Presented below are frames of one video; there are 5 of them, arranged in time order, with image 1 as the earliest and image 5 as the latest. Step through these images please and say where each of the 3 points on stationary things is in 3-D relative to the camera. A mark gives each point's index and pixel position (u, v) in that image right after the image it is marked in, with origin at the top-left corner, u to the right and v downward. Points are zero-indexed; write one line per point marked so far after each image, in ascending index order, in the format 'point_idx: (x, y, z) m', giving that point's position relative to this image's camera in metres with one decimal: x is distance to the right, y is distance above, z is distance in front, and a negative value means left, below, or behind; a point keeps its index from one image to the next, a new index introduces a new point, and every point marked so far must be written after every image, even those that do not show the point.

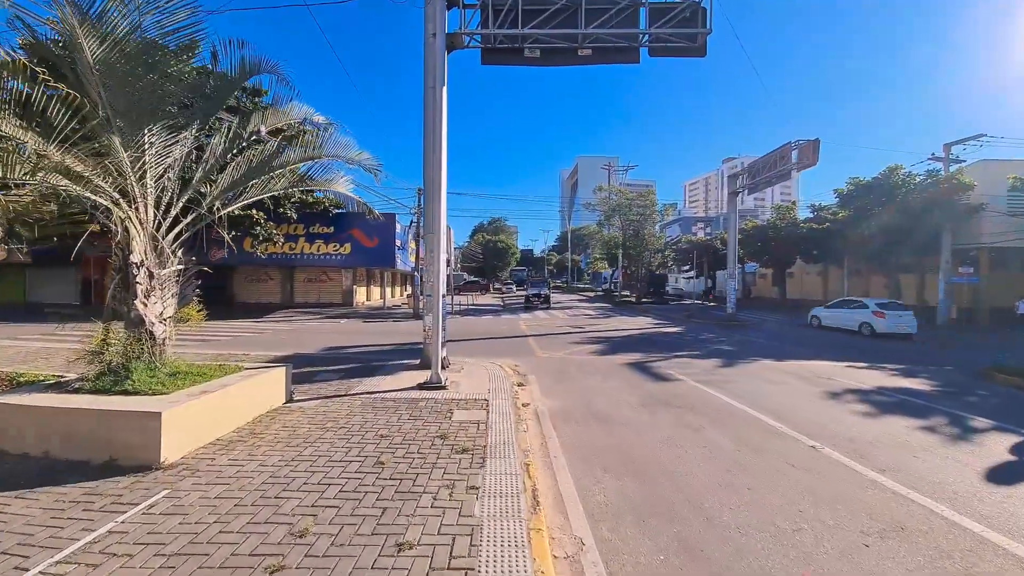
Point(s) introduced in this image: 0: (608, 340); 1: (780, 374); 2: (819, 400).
0: (+3.9, -2.1, +16.7) m
1: (+7.2, -2.3, +11.1) m
2: (+6.4, -2.3, +8.7) m
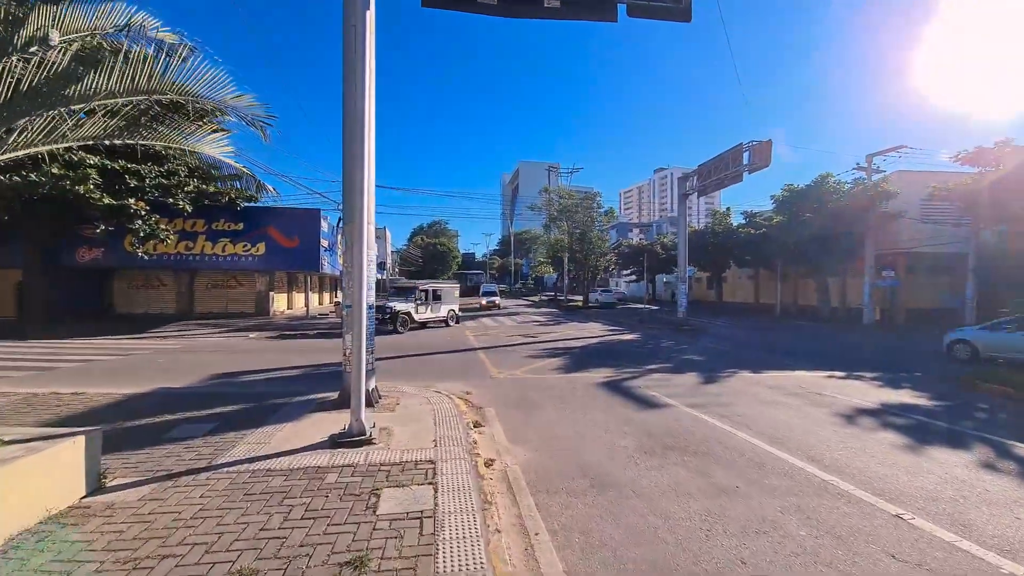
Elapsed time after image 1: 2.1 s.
0: (+2.0, -2.3, +14.8) m
1: (+6.1, -2.4, +9.8) m
2: (+5.6, -2.4, +7.2) m
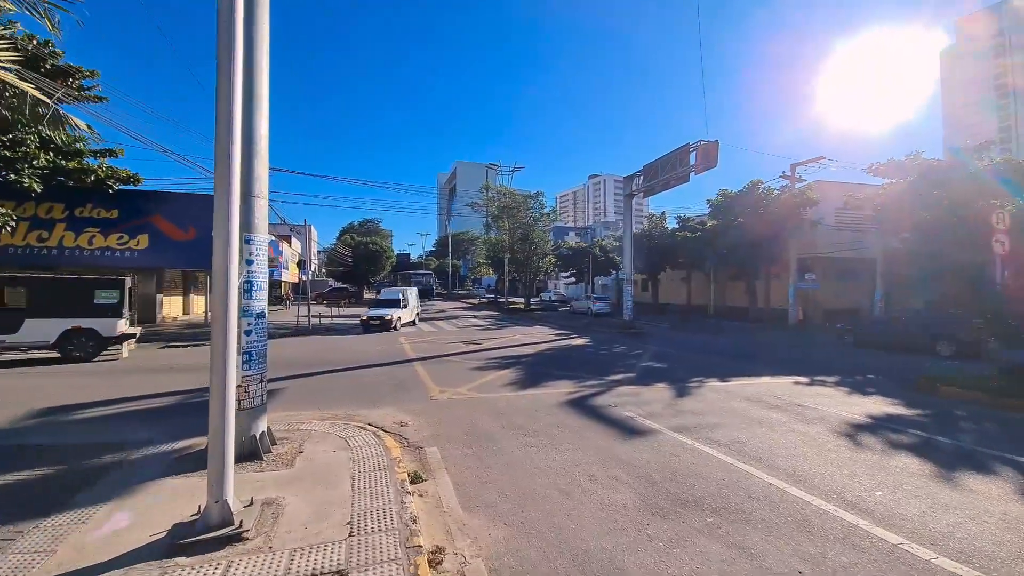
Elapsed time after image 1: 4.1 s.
0: (+0.2, -2.3, +13.1) m
1: (+5.0, -2.4, +8.7) m
2: (+5.0, -2.4, +6.2) m
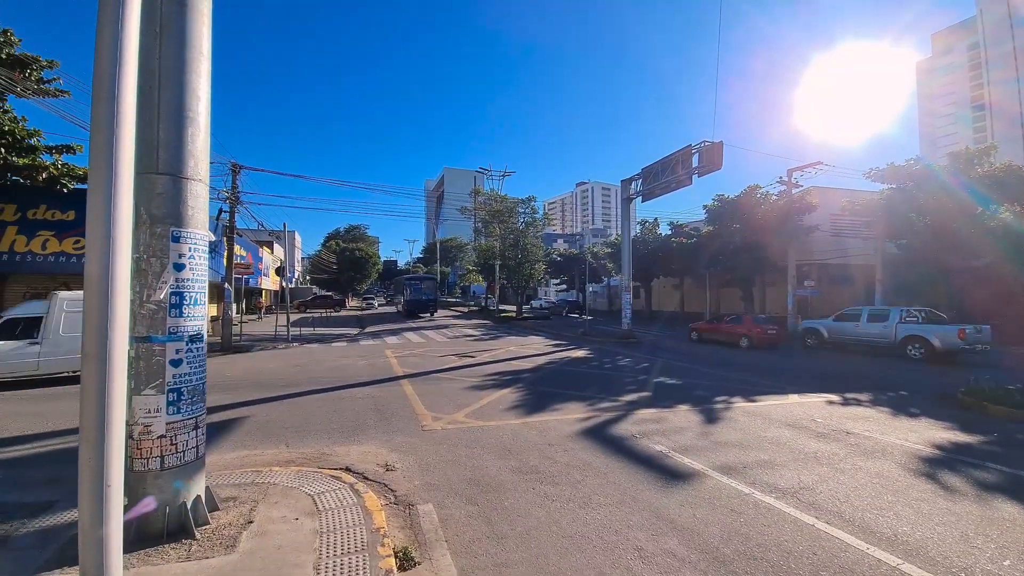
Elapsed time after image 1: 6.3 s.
0: (+0.2, -2.6, +11.9) m
1: (+5.1, -2.6, +7.6) m
2: (+5.1, -2.5, +5.0) m
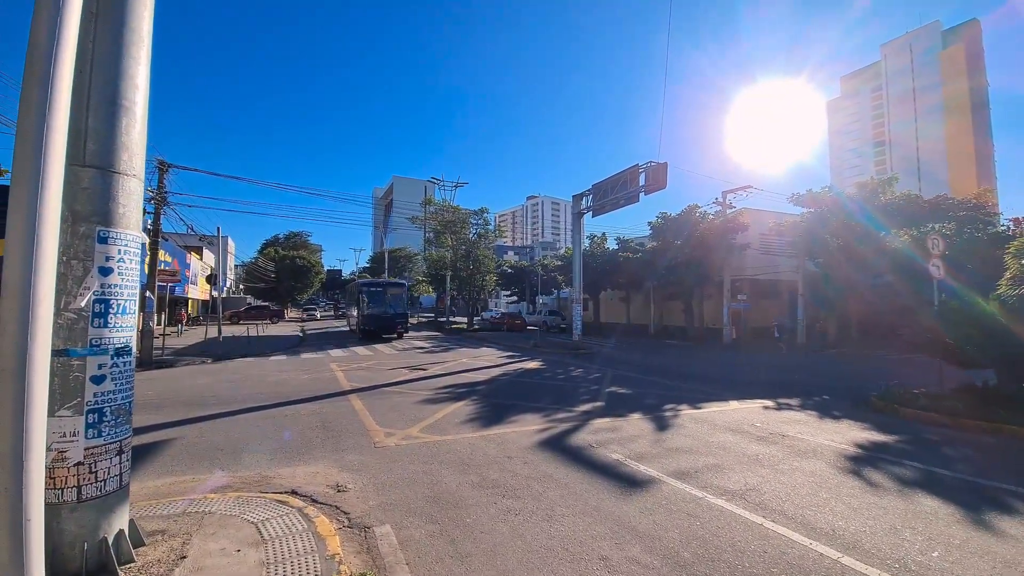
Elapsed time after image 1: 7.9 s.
0: (-1.1, -2.9, +11.7) m
1: (+4.3, -2.8, +8.1) m
2: (+4.7, -2.7, +5.5) m
